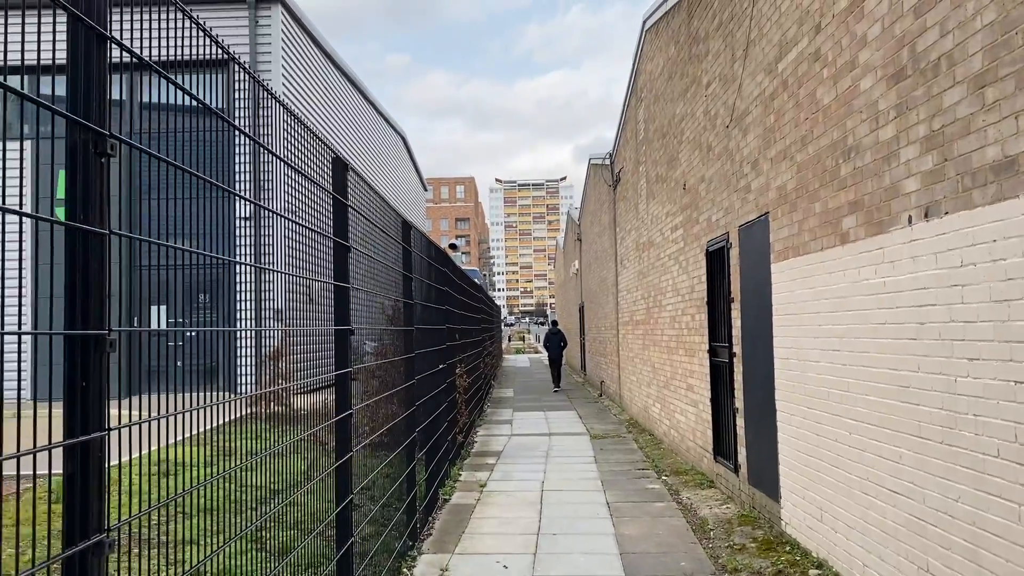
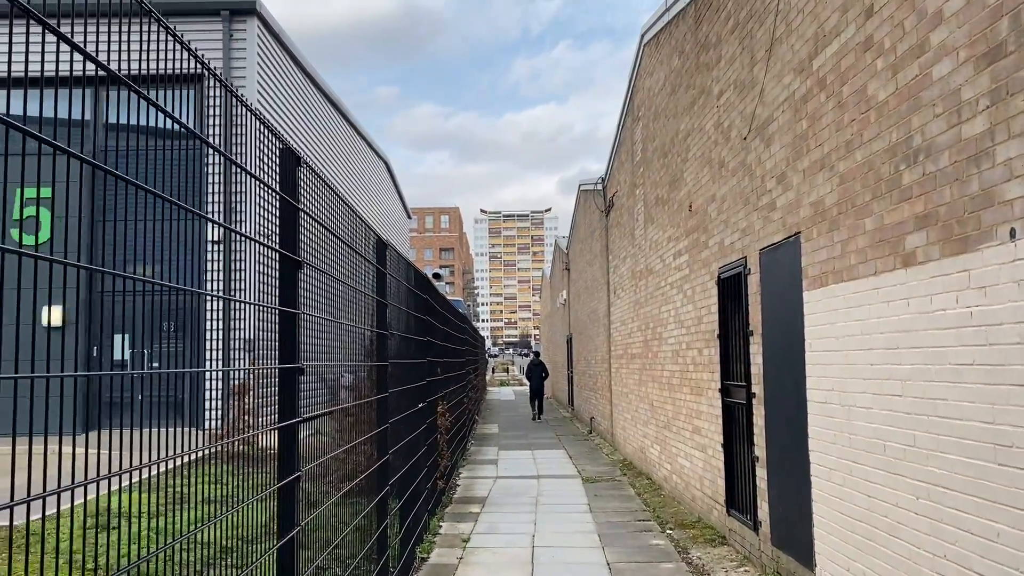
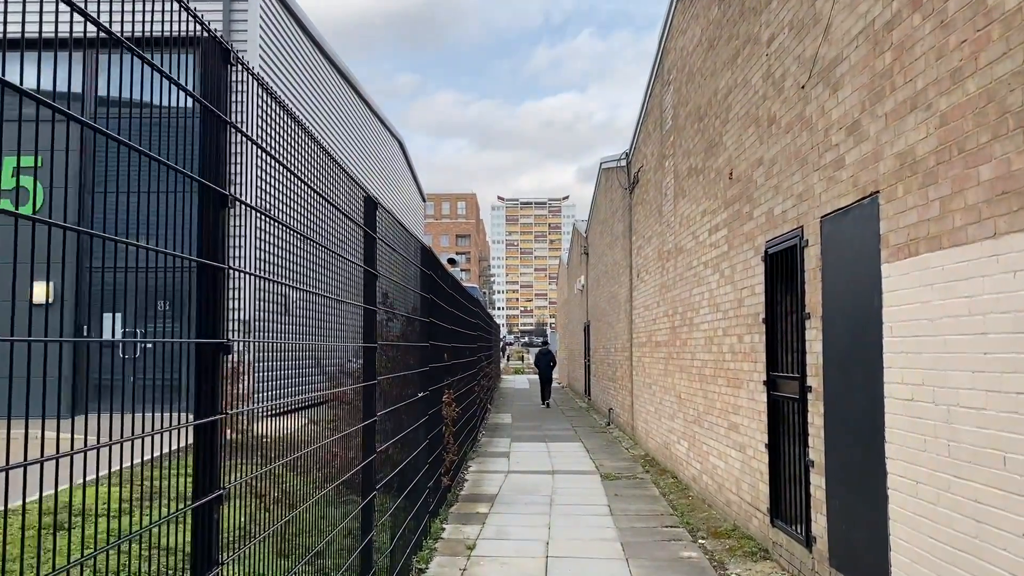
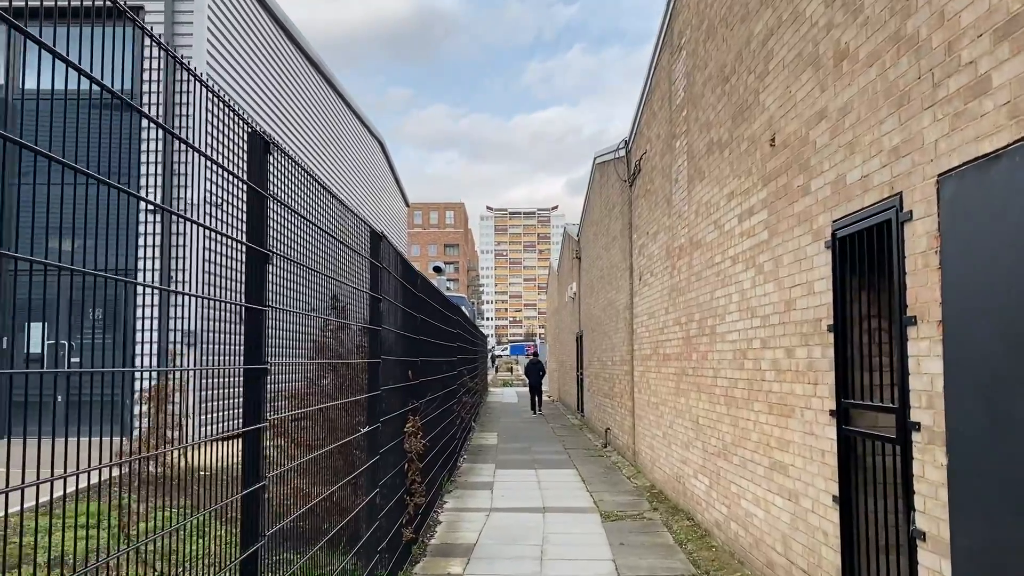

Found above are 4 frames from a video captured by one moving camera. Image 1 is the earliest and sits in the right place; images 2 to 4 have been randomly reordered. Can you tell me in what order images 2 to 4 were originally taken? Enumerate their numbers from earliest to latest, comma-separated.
2, 3, 4
